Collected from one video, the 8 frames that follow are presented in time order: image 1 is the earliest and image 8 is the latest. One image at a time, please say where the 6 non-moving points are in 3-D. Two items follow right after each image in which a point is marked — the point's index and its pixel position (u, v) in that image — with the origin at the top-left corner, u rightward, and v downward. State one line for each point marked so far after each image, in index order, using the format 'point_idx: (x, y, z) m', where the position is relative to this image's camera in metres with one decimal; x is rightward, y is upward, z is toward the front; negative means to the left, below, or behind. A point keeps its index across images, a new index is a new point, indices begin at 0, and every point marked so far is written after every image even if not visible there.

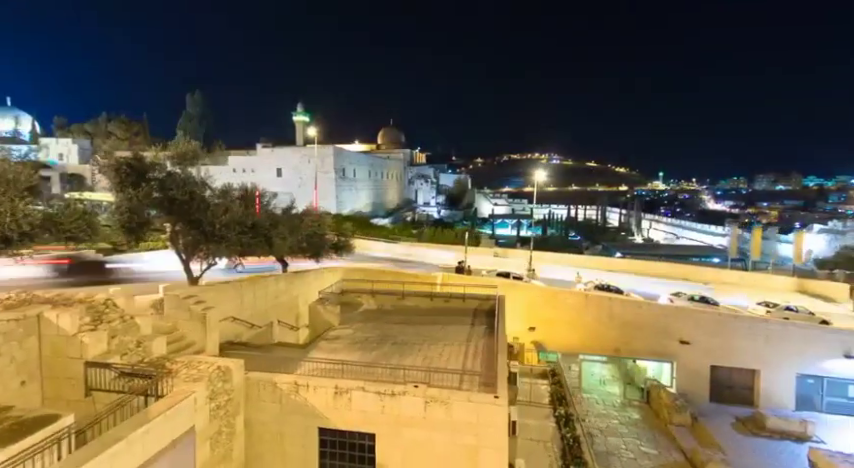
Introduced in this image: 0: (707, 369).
0: (+9.0, -4.3, +16.9) m
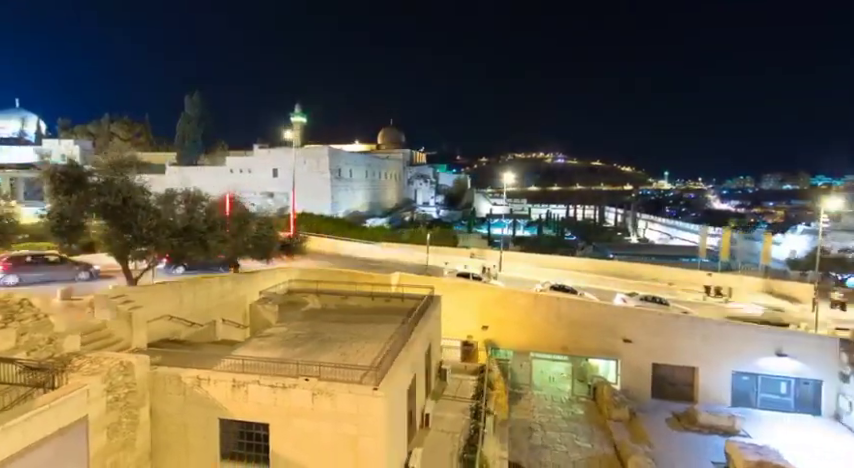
0: (+7.4, -4.4, +17.4) m
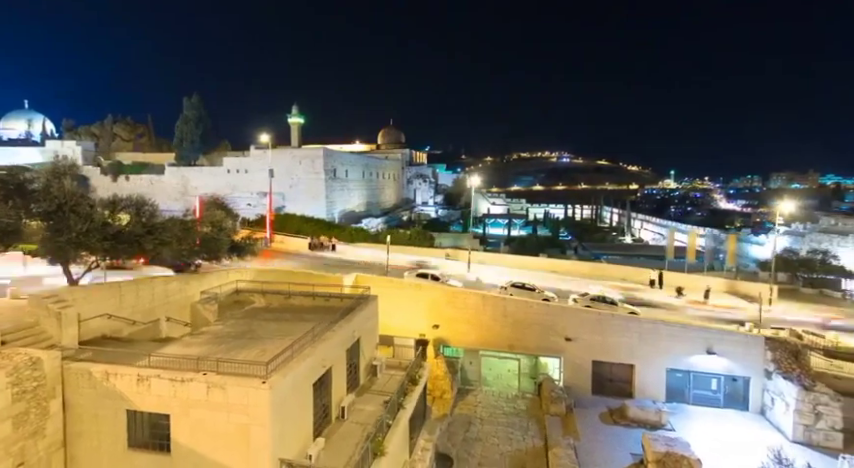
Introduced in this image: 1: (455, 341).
0: (+5.6, -4.5, +18.0) m
1: (+1.1, -4.0, +19.8) m
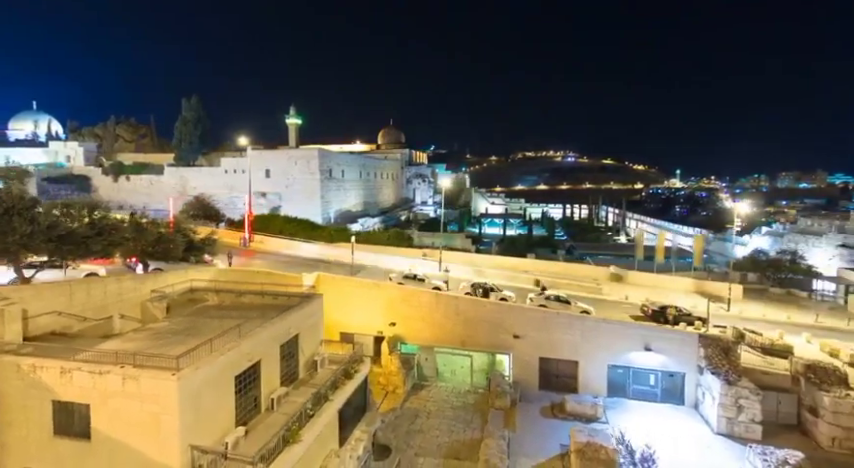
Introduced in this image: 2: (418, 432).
0: (+3.9, -4.5, +18.7) m
1: (-0.6, -4.0, +20.4) m
2: (-0.3, -6.0, +15.8) m
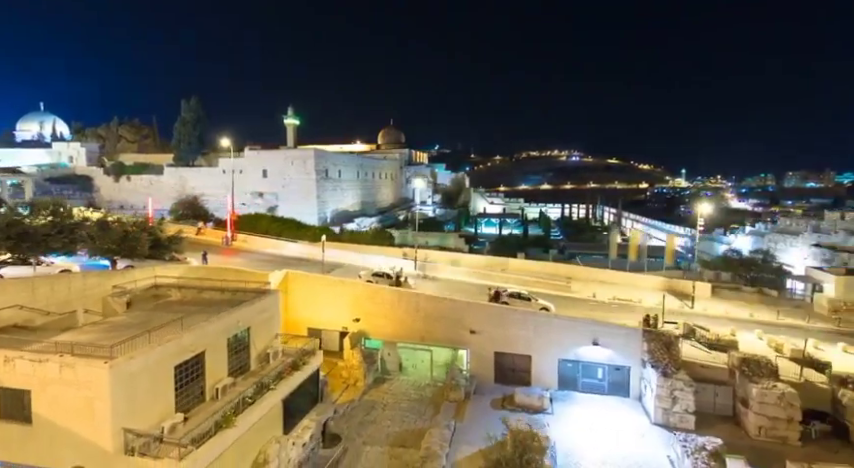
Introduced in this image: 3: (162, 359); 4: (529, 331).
0: (+2.4, -4.4, +19.3) m
1: (-2.1, -4.0, +21.1) m
2: (-1.8, -5.9, +16.5) m
3: (-5.4, -2.5, +10.7) m
4: (+3.6, -3.5, +18.7) m
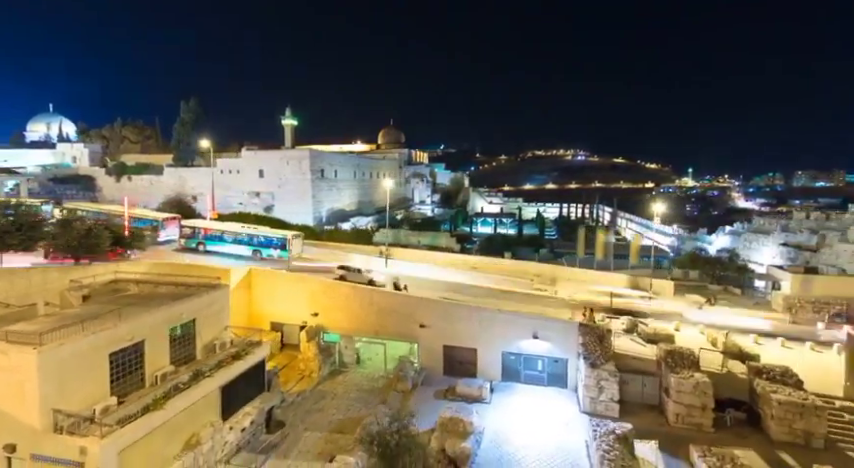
0: (+0.5, -4.4, +20.1) m
1: (-4.0, -3.9, +21.9) m
2: (-3.7, -5.8, +17.3) m
3: (-7.3, -2.5, +11.5) m
4: (+1.8, -3.4, +19.5) m
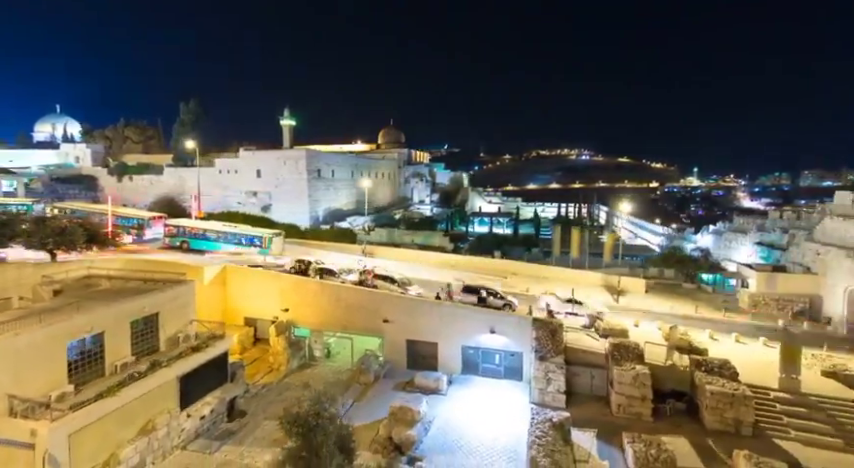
0: (-0.9, -4.3, +20.8) m
1: (-5.4, -3.8, +22.6) m
2: (-5.1, -5.8, +18.0) m
3: (-8.8, -2.4, +12.3) m
4: (+0.3, -3.3, +20.2) m
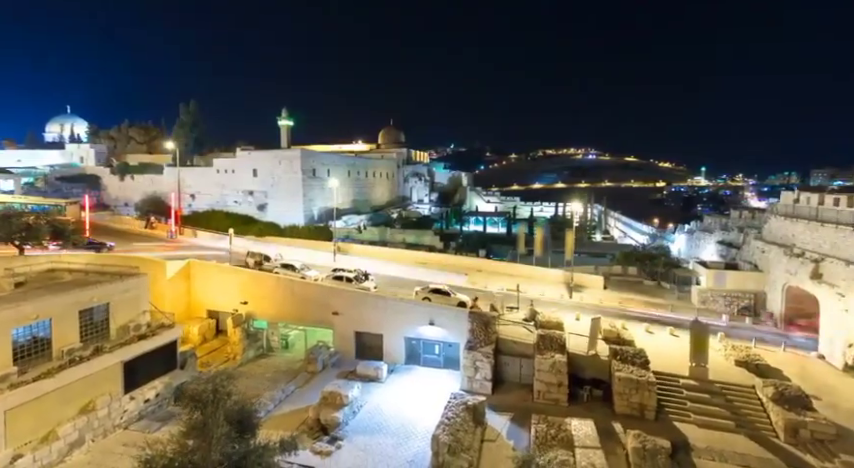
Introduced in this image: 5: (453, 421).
0: (-3.1, -4.2, +21.9) m
1: (-7.5, -3.7, +23.7) m
2: (-7.3, -5.6, +19.1) m
3: (-11.0, -2.2, +13.4) m
4: (-1.8, -3.2, +21.2) m
5: (+0.7, -5.1, +14.2) m
